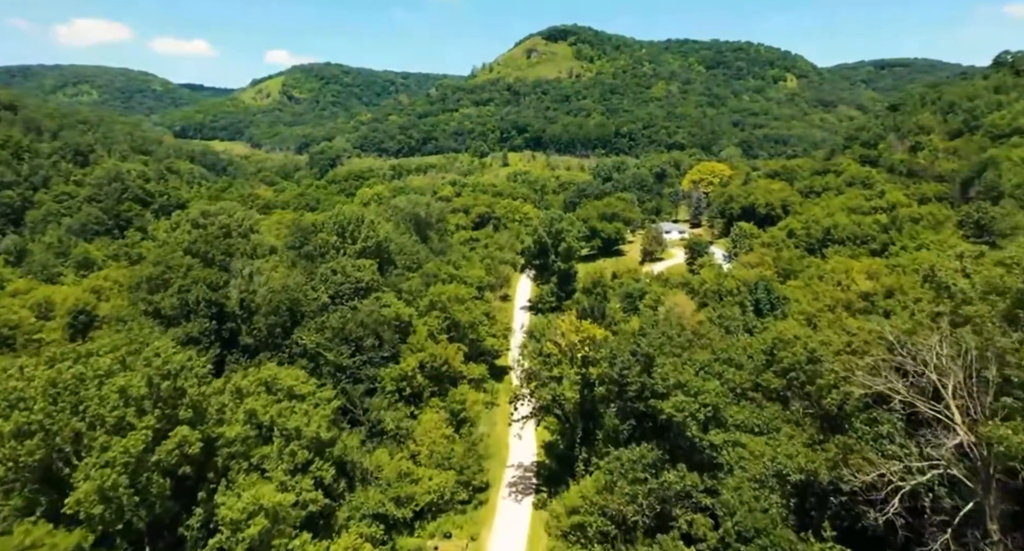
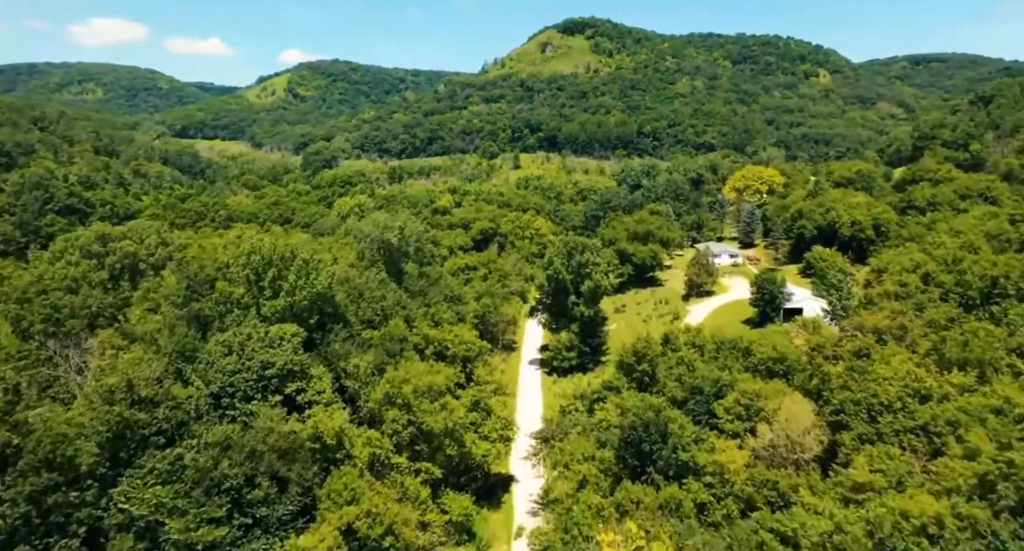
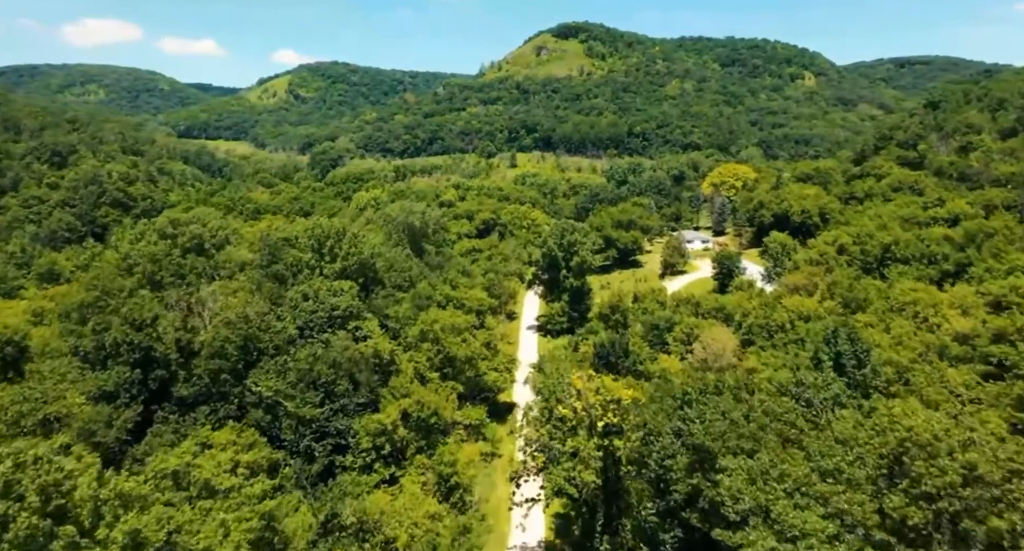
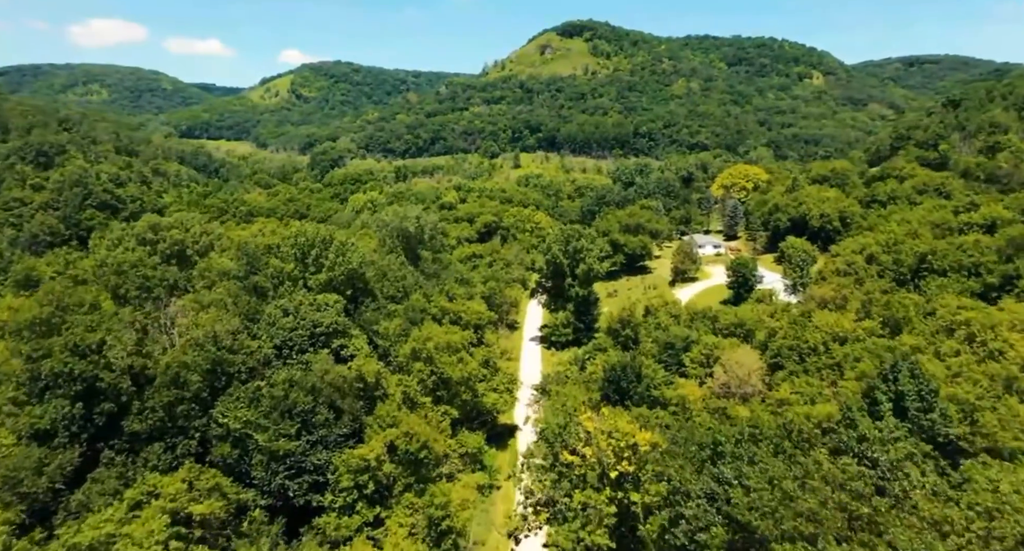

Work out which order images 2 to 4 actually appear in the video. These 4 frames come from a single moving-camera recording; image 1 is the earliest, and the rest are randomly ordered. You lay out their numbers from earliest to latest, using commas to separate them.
3, 4, 2
